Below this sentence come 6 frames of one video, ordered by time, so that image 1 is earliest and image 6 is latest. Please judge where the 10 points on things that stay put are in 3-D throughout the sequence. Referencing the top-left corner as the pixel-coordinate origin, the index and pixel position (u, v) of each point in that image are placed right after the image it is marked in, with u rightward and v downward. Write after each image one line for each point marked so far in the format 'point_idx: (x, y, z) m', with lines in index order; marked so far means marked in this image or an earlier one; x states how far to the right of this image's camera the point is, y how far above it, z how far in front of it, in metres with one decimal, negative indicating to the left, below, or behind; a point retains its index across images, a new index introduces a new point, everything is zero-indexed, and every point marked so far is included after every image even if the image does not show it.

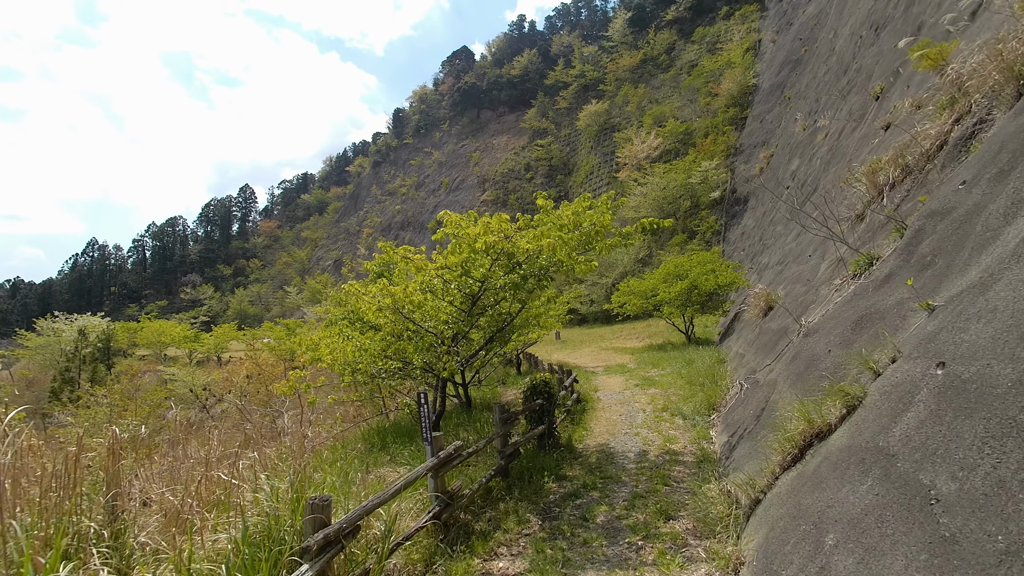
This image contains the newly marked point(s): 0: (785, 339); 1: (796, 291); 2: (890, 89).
0: (+3.7, -0.7, +6.6) m
1: (+5.3, -0.1, +9.0) m
2: (+9.8, +5.1, +12.5) m
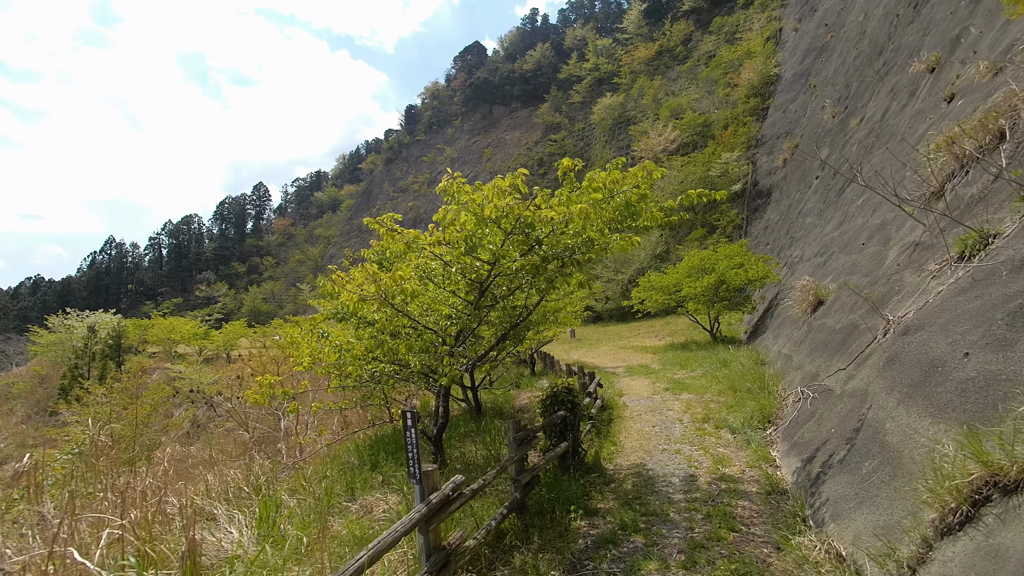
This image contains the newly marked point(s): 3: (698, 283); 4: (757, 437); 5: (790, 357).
0: (+3.9, -0.6, +5.5) m
1: (+5.5, +0.1, +7.8) m
2: (+10.1, +5.3, +11.2) m
3: (+6.5, +0.2, +16.7) m
4: (+2.8, -1.7, +5.5) m
5: (+4.7, -1.2, +8.2) m
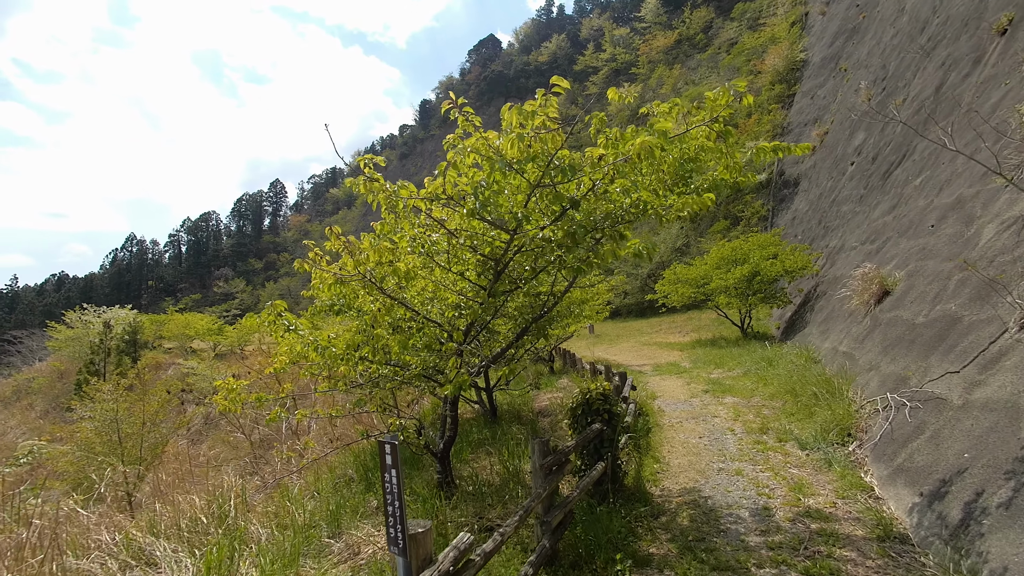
0: (+4.1, -0.4, +4.4) m
1: (+5.8, +0.3, +6.6) m
2: (+10.5, +5.5, +9.8) m
3: (+7.0, +0.4, +15.6) m
4: (+3.0, -1.5, +4.4) m
5: (+5.0, -1.0, +7.1) m
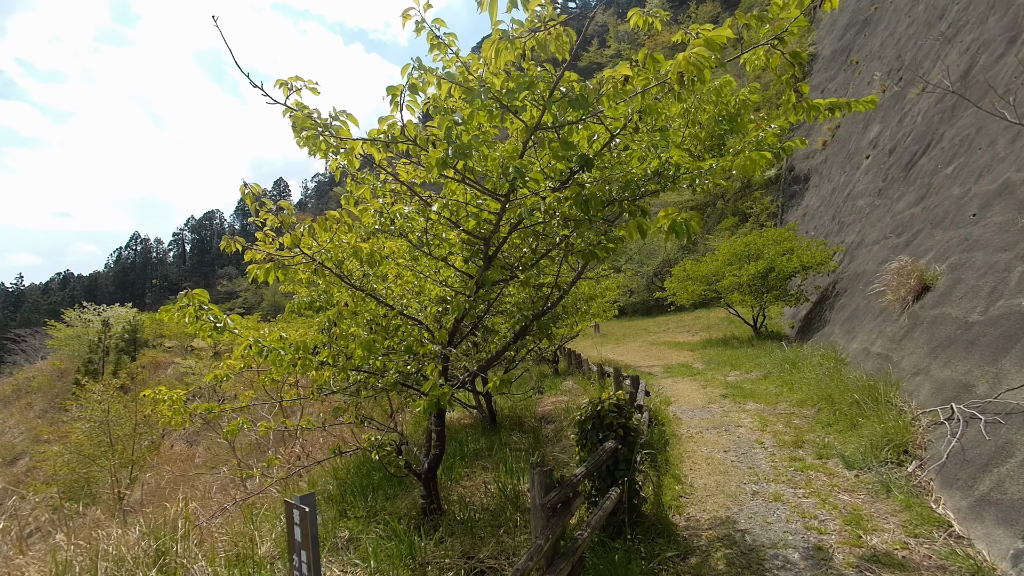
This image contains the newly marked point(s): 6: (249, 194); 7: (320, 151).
0: (+4.1, -0.3, +3.6) m
1: (+5.8, +0.3, +5.9) m
2: (+10.5, +5.6, +9.0) m
3: (+7.1, +0.5, +14.8) m
4: (+3.0, -1.5, +3.7) m
5: (+5.0, -0.9, +6.4) m
6: (-1.3, +0.5, +2.4) m
7: (-0.9, +0.7, +2.3) m
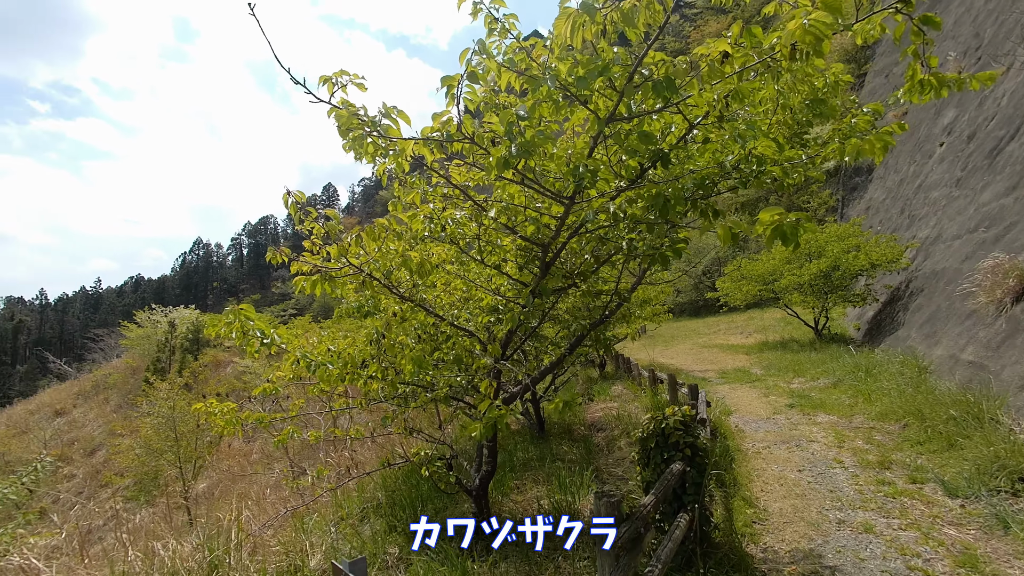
0: (+4.5, -0.4, +3.1) m
1: (+6.4, +0.3, +5.1) m
2: (+11.3, +5.6, +7.9) m
3: (+8.4, +0.5, +13.9) m
4: (+3.4, -1.5, +3.2) m
5: (+5.6, -0.9, +5.7) m
6: (-1.0, +0.4, +2.3) m
7: (-0.6, +0.6, +2.2) m
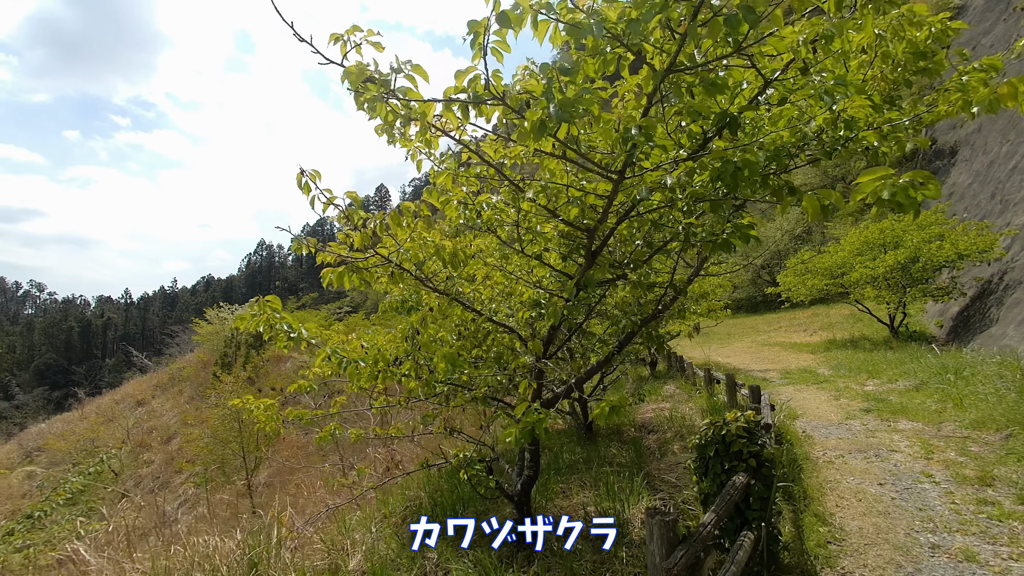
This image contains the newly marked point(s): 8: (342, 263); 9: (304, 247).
0: (+4.7, -0.3, +2.4) m
1: (+6.8, +0.4, +4.3) m
2: (+11.9, +5.8, +6.5) m
3: (+9.7, +0.7, +12.8) m
4: (+3.6, -1.4, +2.7) m
5: (+6.1, -0.8, +4.9) m
6: (-0.9, +0.4, +2.2) m
7: (-0.5, +0.6, +2.0) m
8: (-0.8, +0.1, +2.3) m
9: (-1.1, +0.2, +2.5) m
